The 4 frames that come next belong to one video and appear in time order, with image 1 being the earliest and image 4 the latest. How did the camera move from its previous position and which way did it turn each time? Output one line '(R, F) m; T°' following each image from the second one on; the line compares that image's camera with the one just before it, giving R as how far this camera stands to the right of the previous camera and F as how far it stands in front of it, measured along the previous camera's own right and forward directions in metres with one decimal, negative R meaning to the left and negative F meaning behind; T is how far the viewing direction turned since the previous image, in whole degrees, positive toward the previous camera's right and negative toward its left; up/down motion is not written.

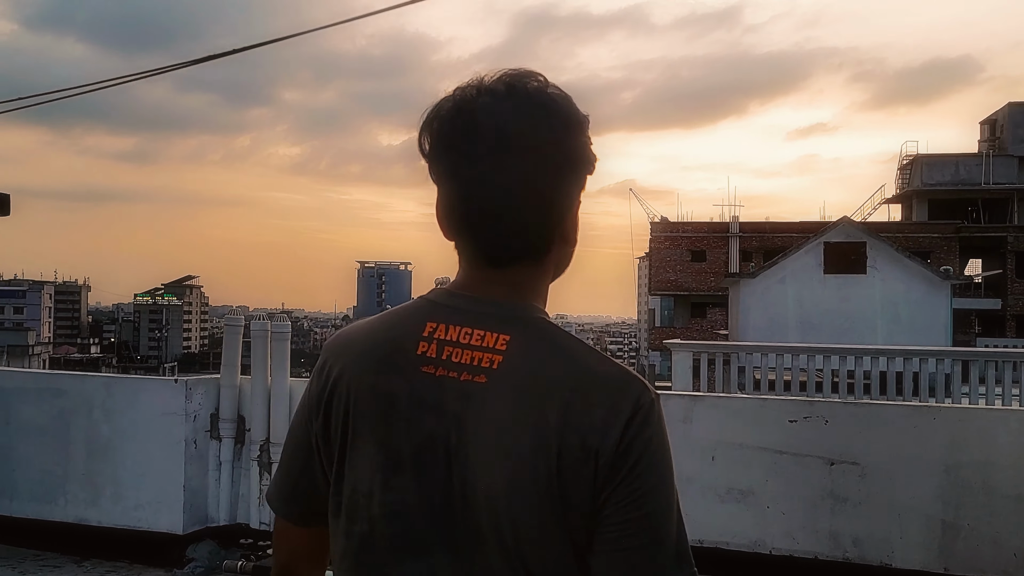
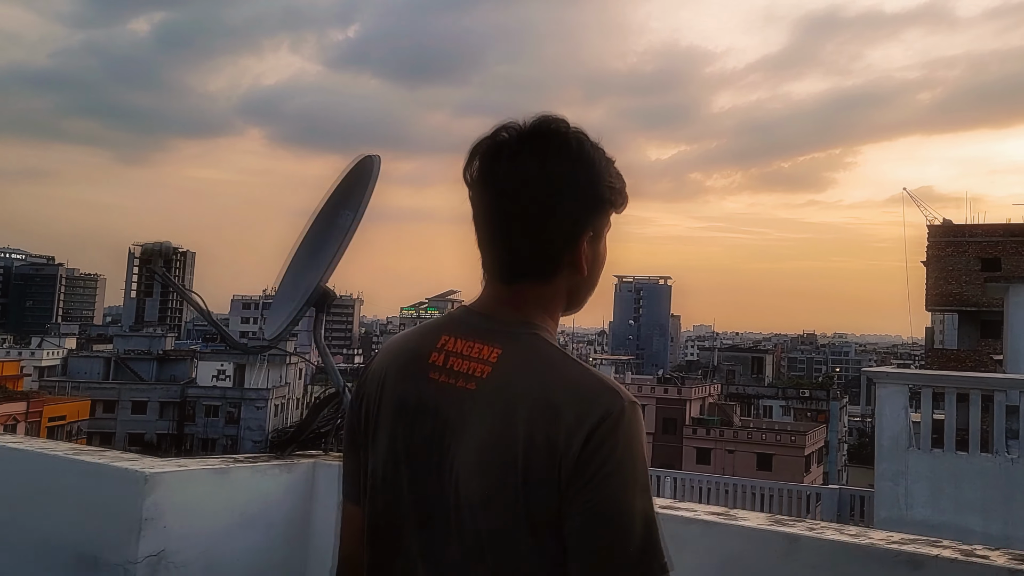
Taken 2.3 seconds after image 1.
(+0.9, +1.4) m; -19°
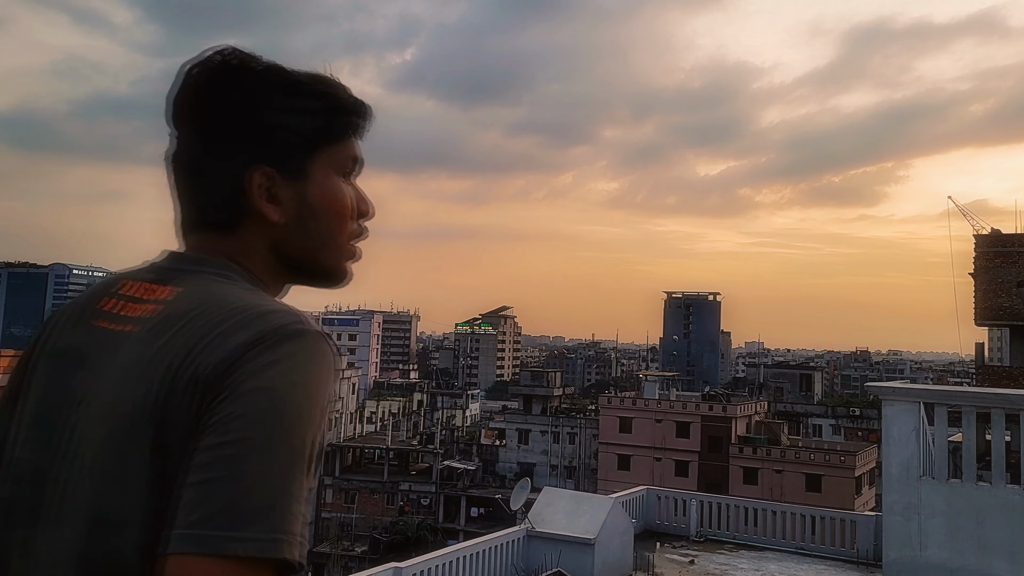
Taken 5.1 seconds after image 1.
(+0.4, +0.1) m; -3°
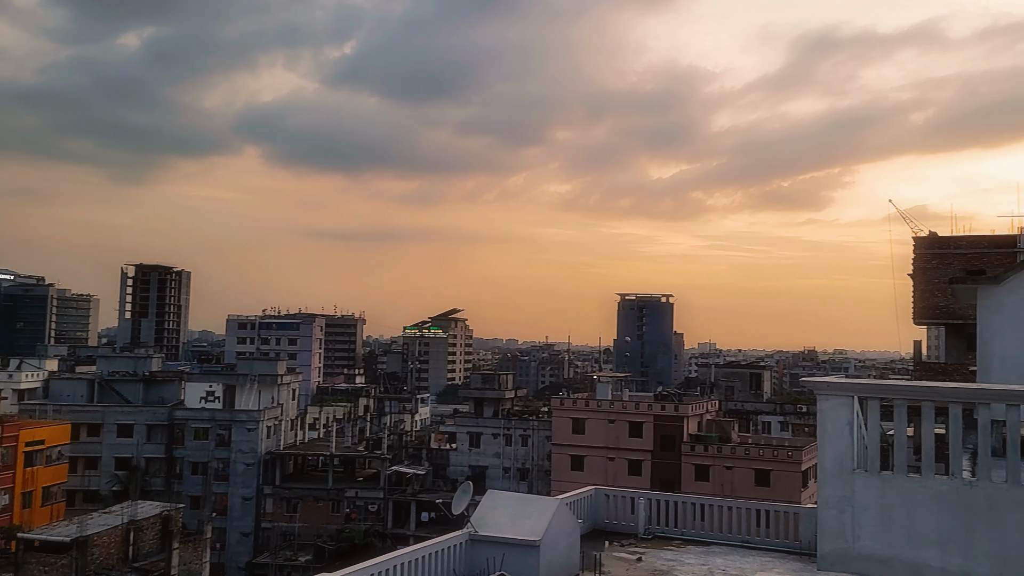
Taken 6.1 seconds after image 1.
(+0.1, +0.1) m; +4°
